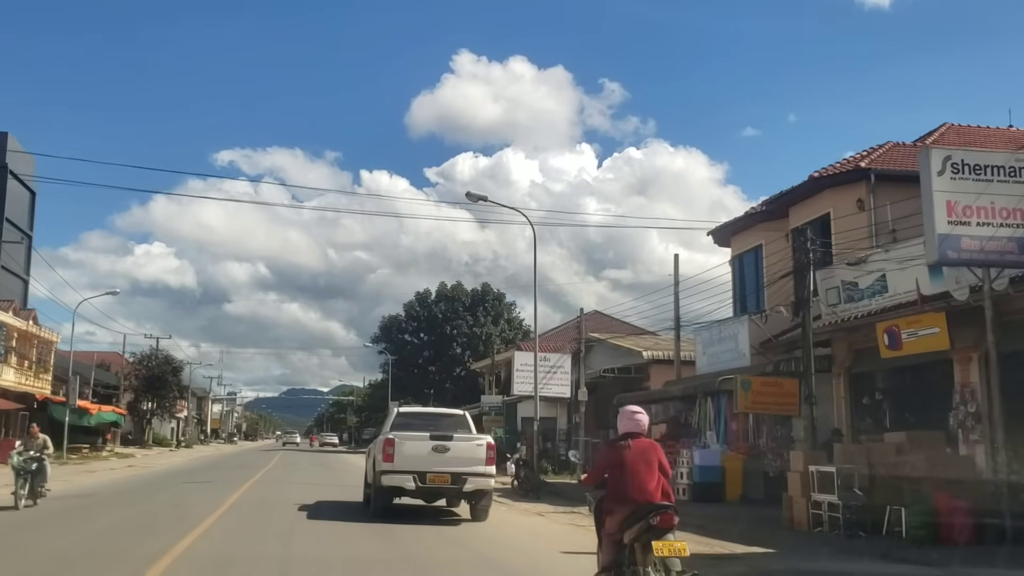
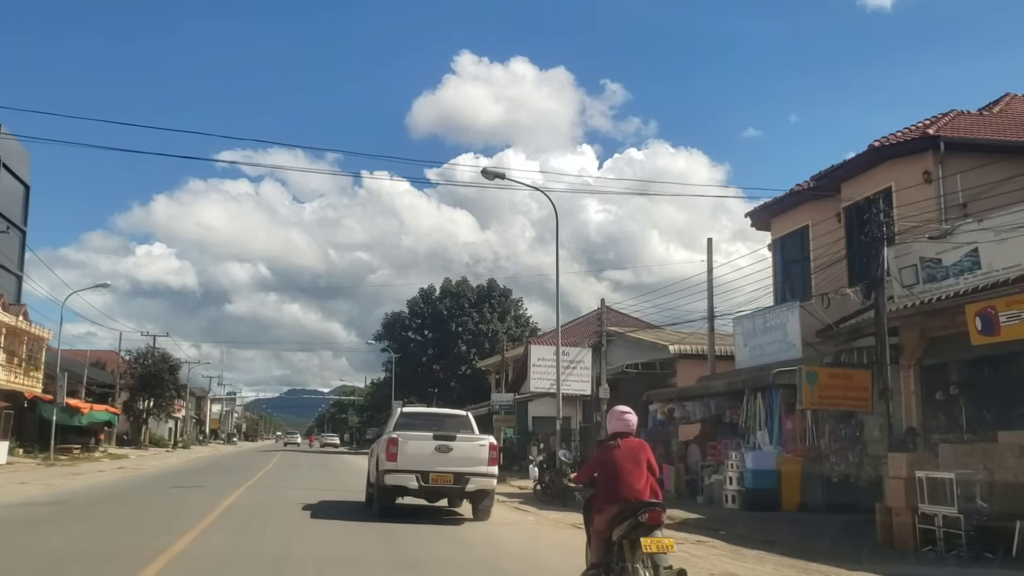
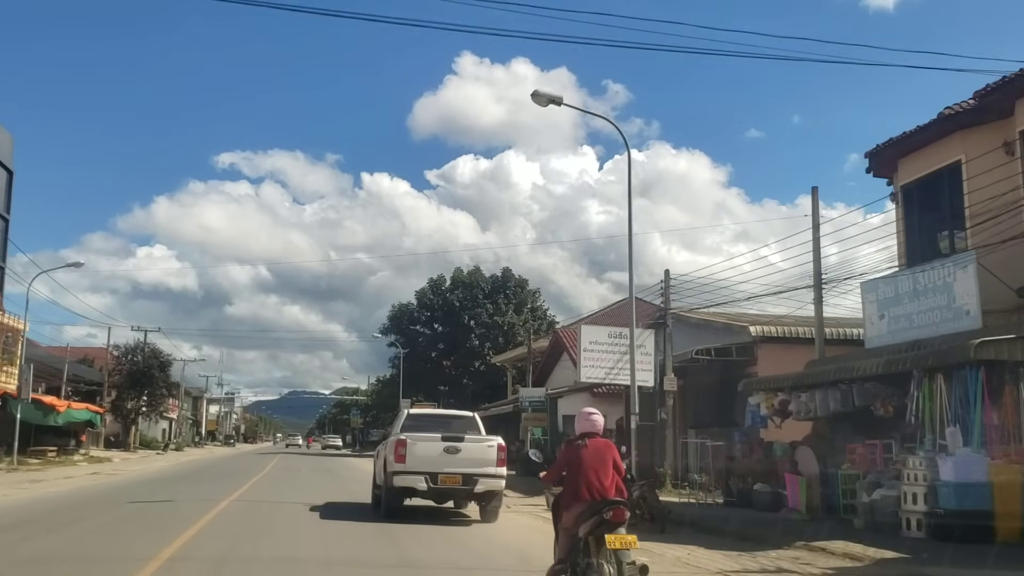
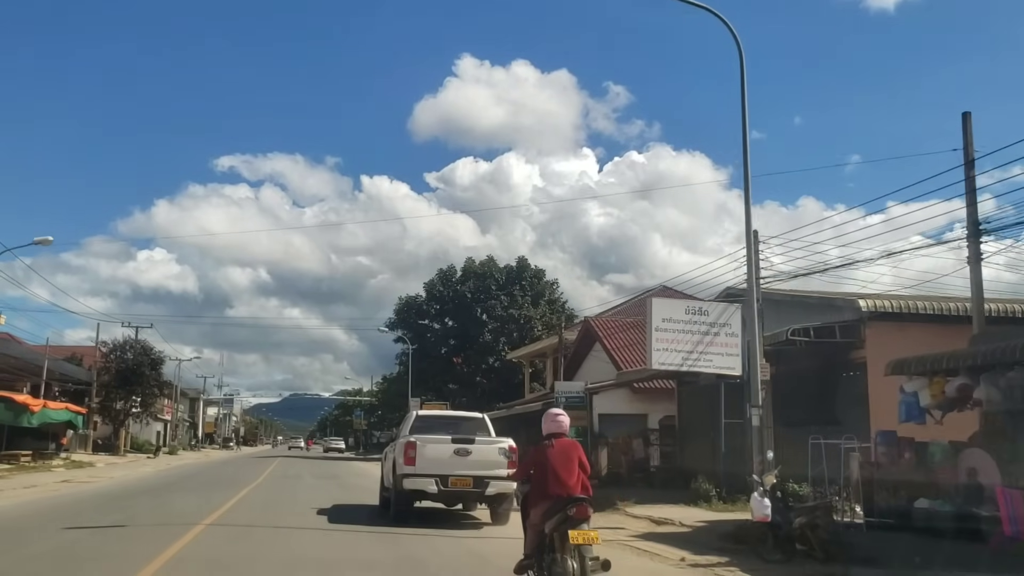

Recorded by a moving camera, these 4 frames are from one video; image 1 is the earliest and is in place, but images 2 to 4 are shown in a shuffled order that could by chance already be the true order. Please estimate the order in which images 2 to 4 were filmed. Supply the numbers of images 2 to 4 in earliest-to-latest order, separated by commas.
2, 3, 4
